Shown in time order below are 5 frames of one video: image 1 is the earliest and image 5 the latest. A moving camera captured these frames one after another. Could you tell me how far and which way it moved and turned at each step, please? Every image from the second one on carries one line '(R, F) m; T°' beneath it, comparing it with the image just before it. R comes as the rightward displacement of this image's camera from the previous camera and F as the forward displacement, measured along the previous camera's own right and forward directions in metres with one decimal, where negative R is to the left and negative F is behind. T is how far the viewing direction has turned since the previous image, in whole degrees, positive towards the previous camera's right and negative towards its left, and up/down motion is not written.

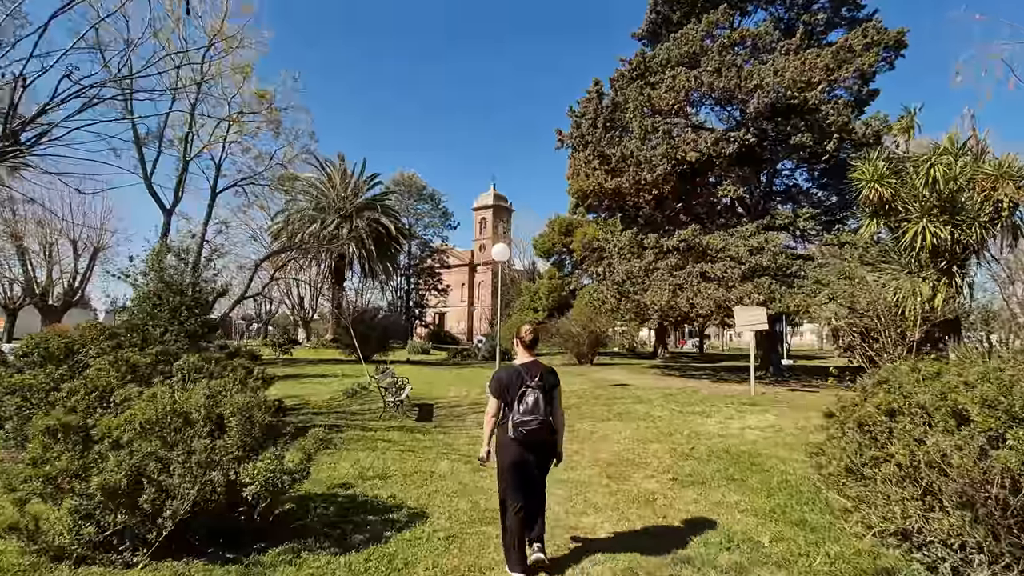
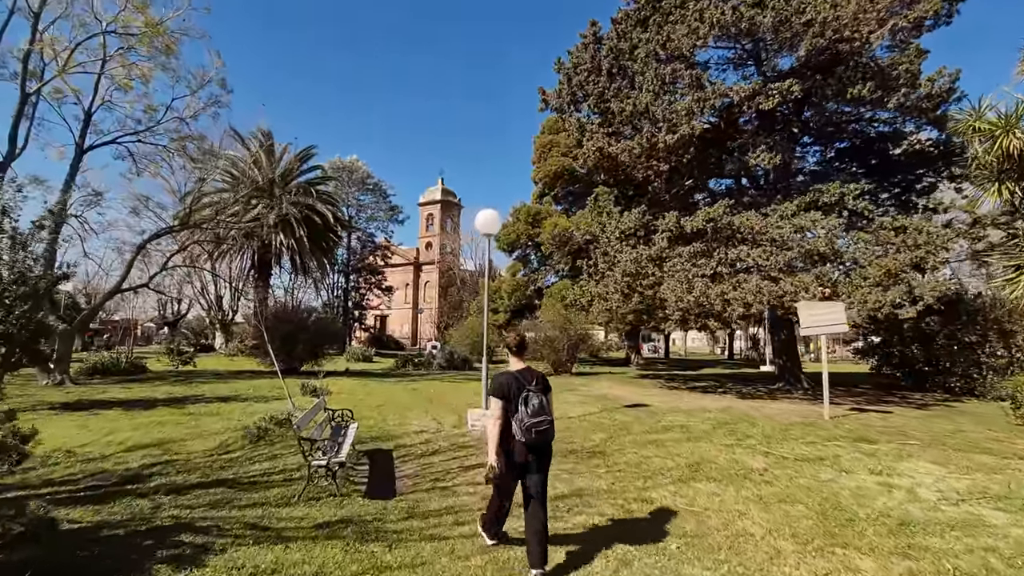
(-0.9, +4.0) m; +7°
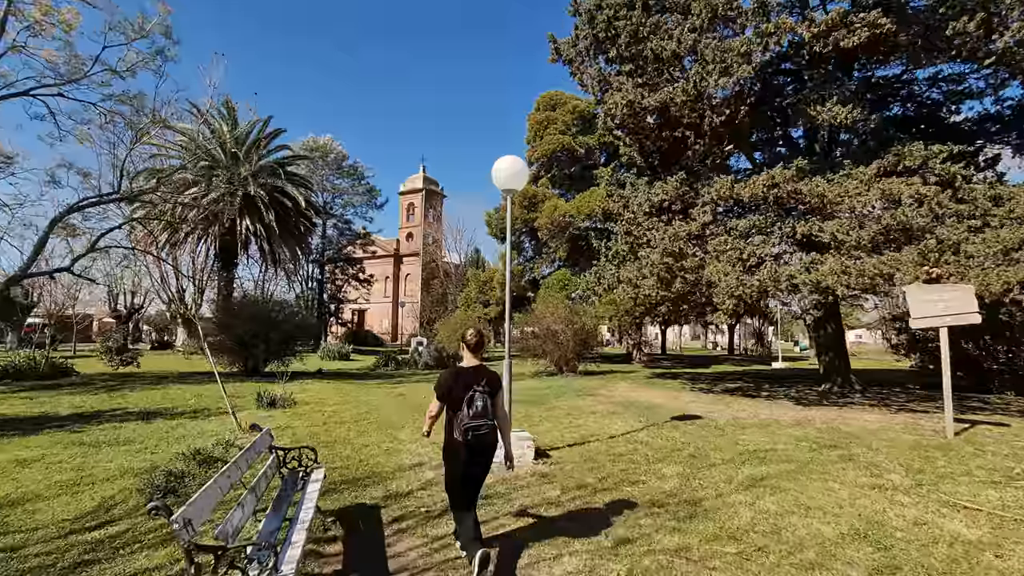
(-0.7, +2.5) m; +2°
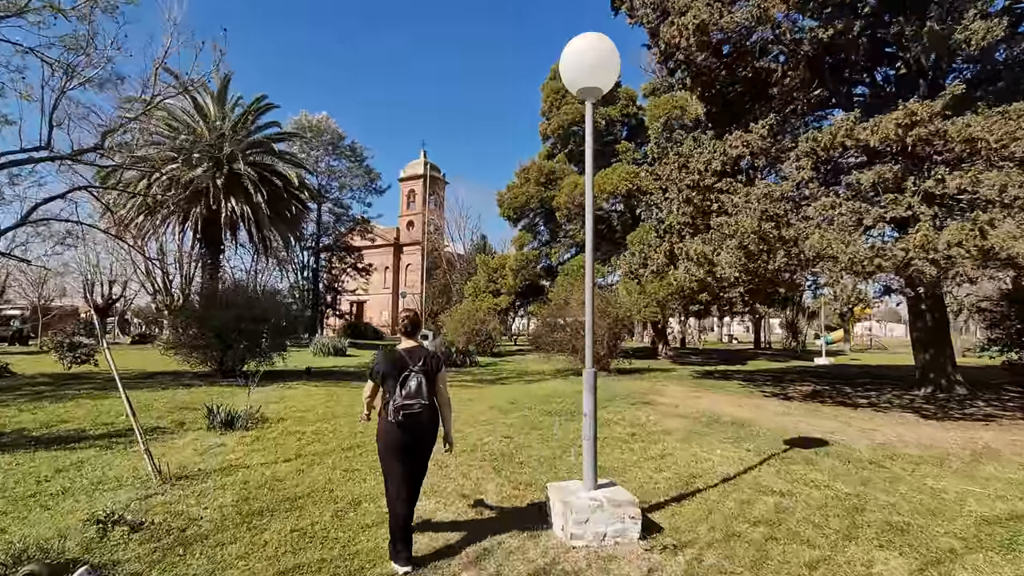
(-0.7, +2.6) m; 0°
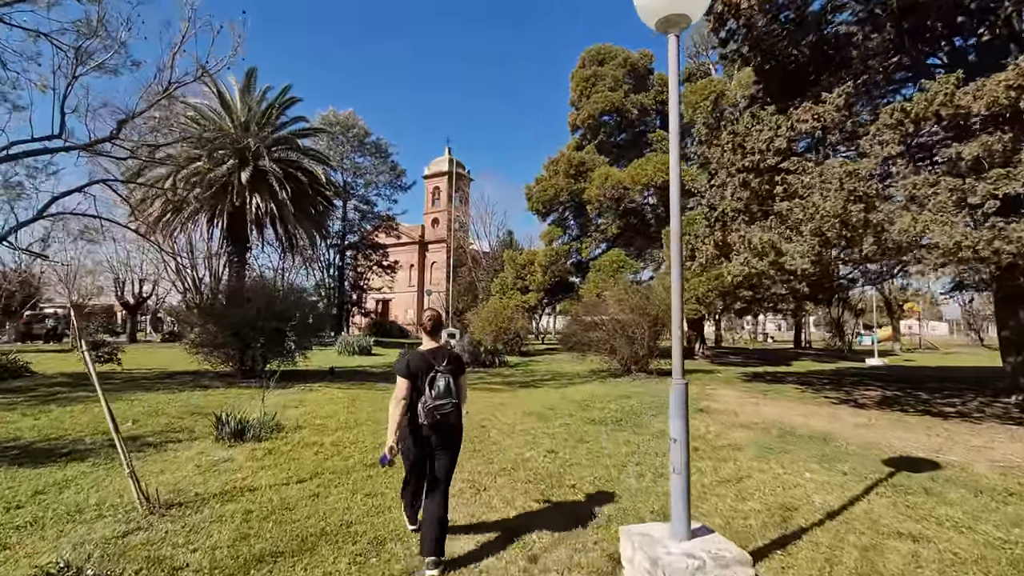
(-0.2, +0.9) m; -3°
